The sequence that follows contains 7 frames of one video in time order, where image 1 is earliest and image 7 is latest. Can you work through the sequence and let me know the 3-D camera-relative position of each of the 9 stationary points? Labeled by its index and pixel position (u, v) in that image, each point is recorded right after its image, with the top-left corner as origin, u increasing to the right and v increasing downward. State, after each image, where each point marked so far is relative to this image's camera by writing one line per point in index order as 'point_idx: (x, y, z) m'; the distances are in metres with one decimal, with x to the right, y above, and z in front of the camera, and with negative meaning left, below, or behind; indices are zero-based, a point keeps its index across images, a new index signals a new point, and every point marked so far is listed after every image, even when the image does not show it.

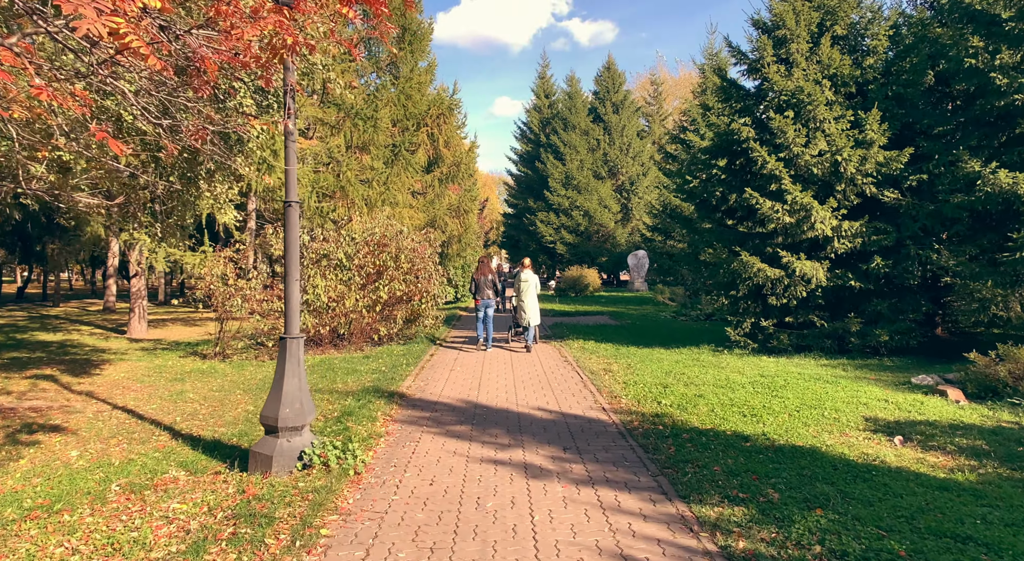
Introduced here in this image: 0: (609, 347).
0: (+1.8, -1.3, +13.7) m
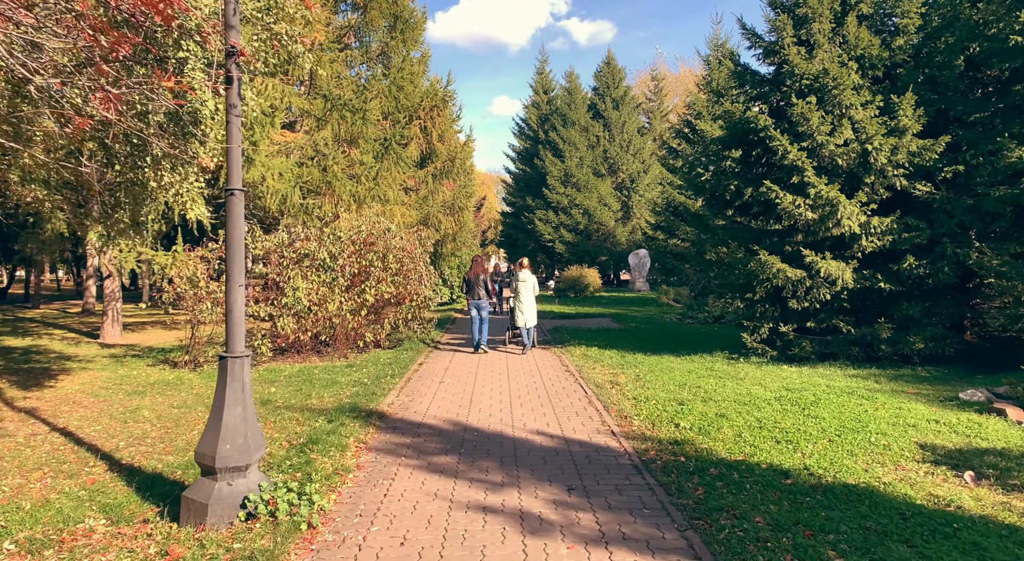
0: (+1.8, -1.3, +12.6) m
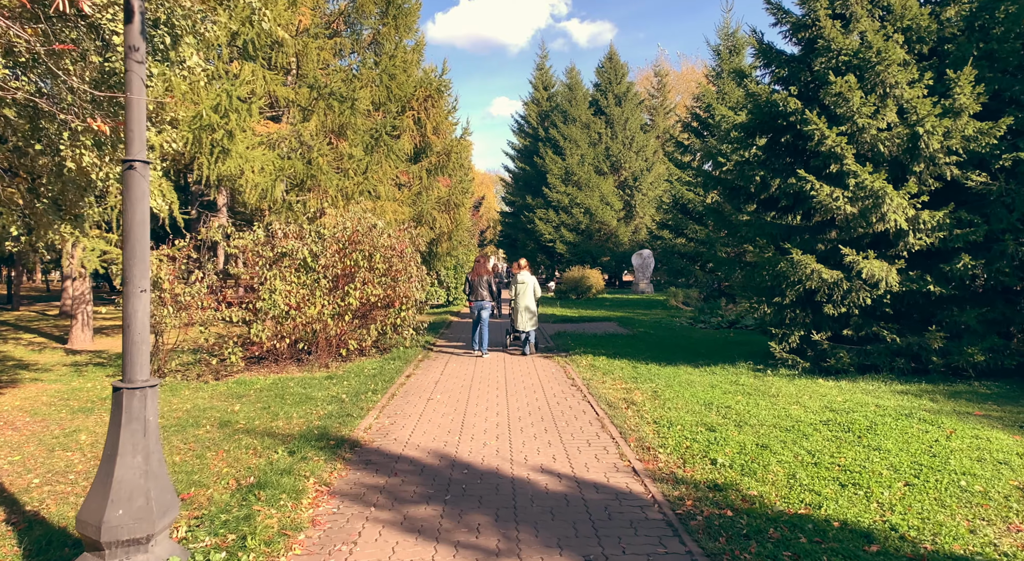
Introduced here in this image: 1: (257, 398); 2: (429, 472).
0: (+1.8, -1.3, +11.2) m
1: (-3.4, -1.6, +9.8) m
2: (-0.7, -1.5, +5.8) m
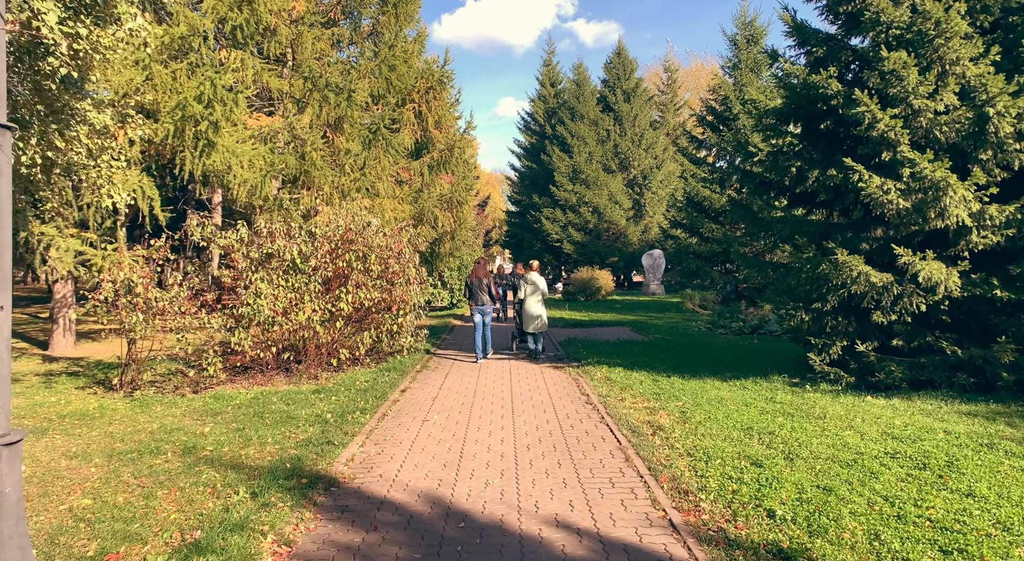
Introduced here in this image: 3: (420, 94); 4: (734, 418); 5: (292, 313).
0: (+1.9, -1.4, +10.1) m
1: (-3.4, -1.6, +8.7) m
2: (-0.6, -1.6, +4.7) m
3: (-2.5, +5.1, +19.8) m
4: (+2.4, -1.5, +7.7) m
5: (-3.5, -0.5, +11.6) m
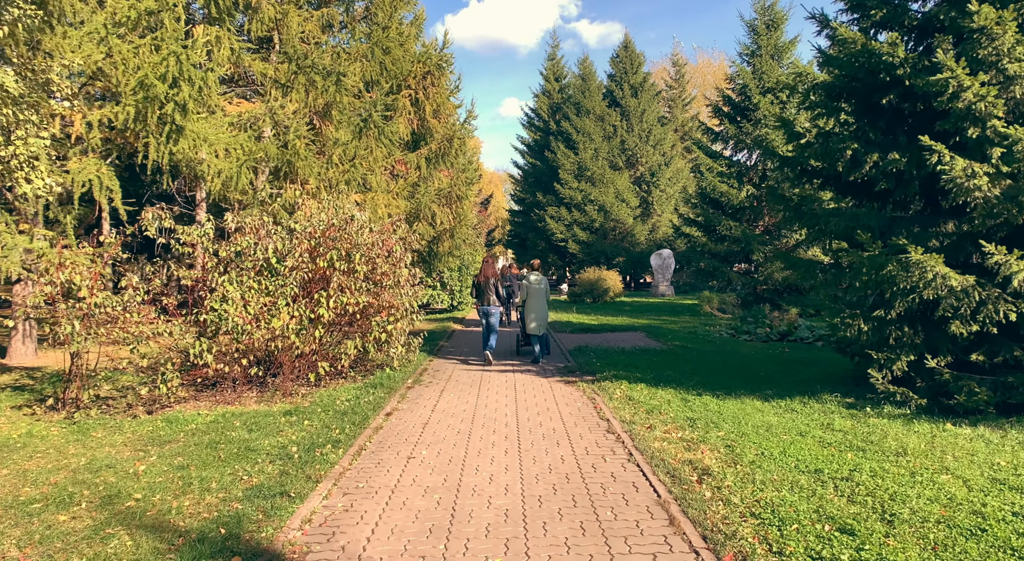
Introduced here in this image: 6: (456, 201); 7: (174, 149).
0: (+1.9, -1.4, +8.6) m
1: (-3.3, -1.7, +7.2) m
2: (-0.6, -1.6, +3.2) m
3: (-2.4, +5.1, +18.3) m
4: (+2.4, -1.5, +6.2) m
5: (-3.5, -0.6, +10.2) m
6: (-1.5, +2.1, +19.0) m
7: (-5.7, +2.2, +12.1) m
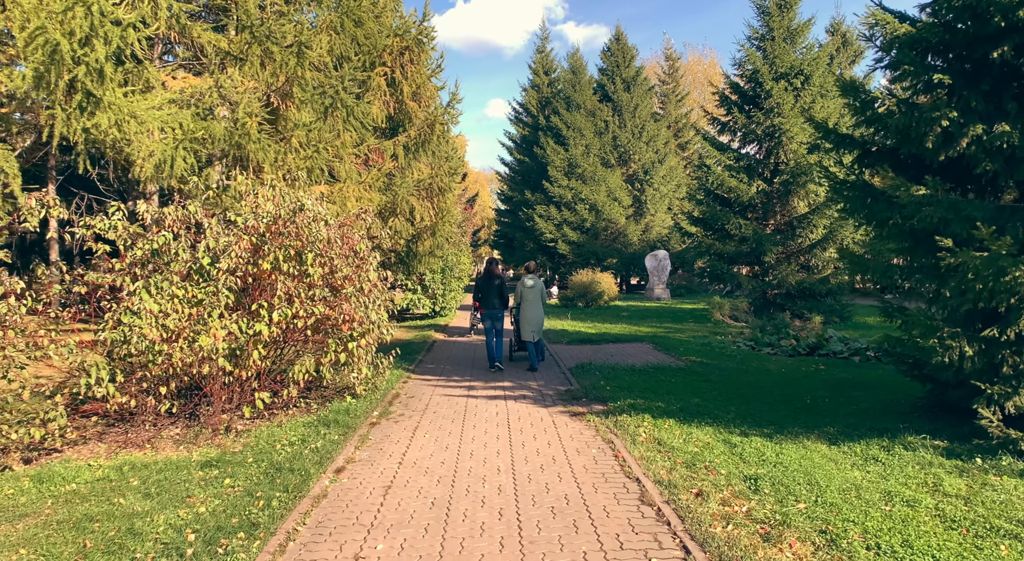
0: (+1.9, -1.5, +6.6) m
1: (-3.3, -1.7, +5.0) m
2: (-0.5, -1.7, +1.1) m
3: (-2.7, +5.0, +16.2) m
4: (+2.4, -1.6, +4.2) m
5: (-3.5, -0.6, +8.0) m
6: (-1.7, +2.0, +16.9) m
7: (-5.8, +2.1, +9.9) m
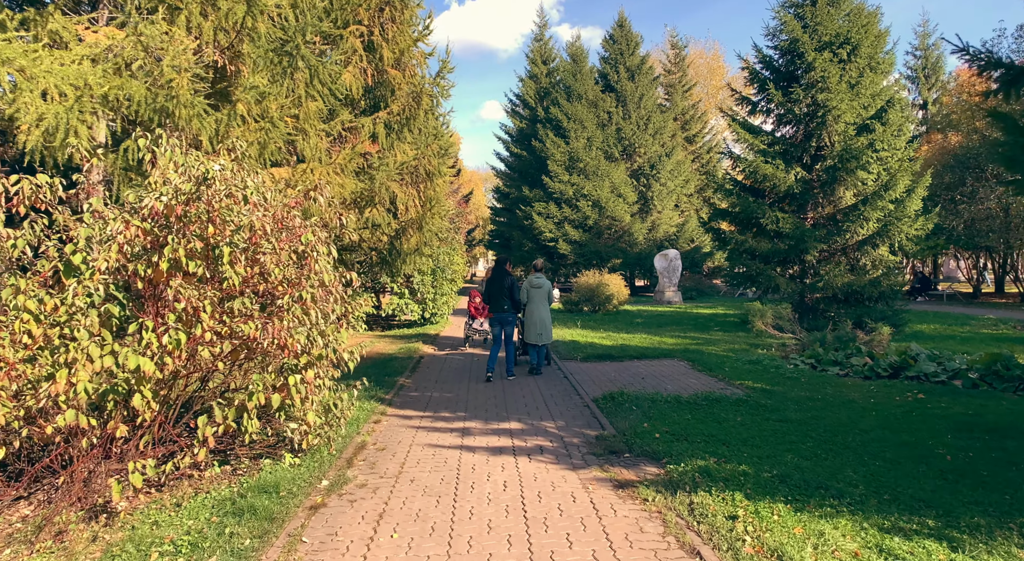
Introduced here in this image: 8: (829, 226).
0: (+2.0, -1.5, +3.8) m
1: (-3.2, -1.8, +2.3) m
2: (-0.3, -1.7, -1.7) m
3: (-2.6, +4.9, +13.5) m
4: (+2.6, -1.6, +1.5) m
5: (-3.4, -0.7, +5.2) m
6: (-1.7, +2.0, +14.1) m
7: (-5.7, +2.1, +7.1) m
8: (+7.6, +1.3, +17.2) m
